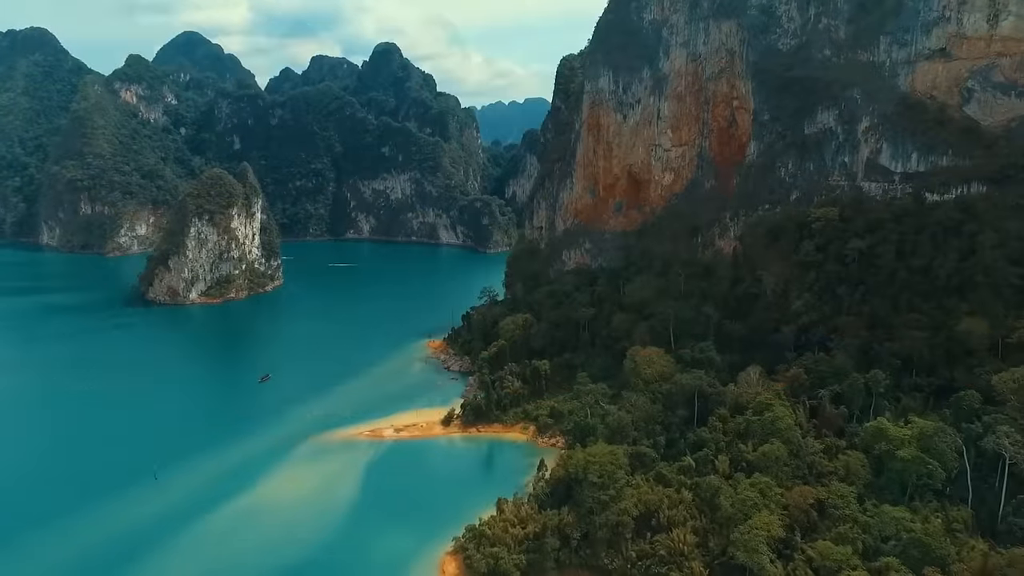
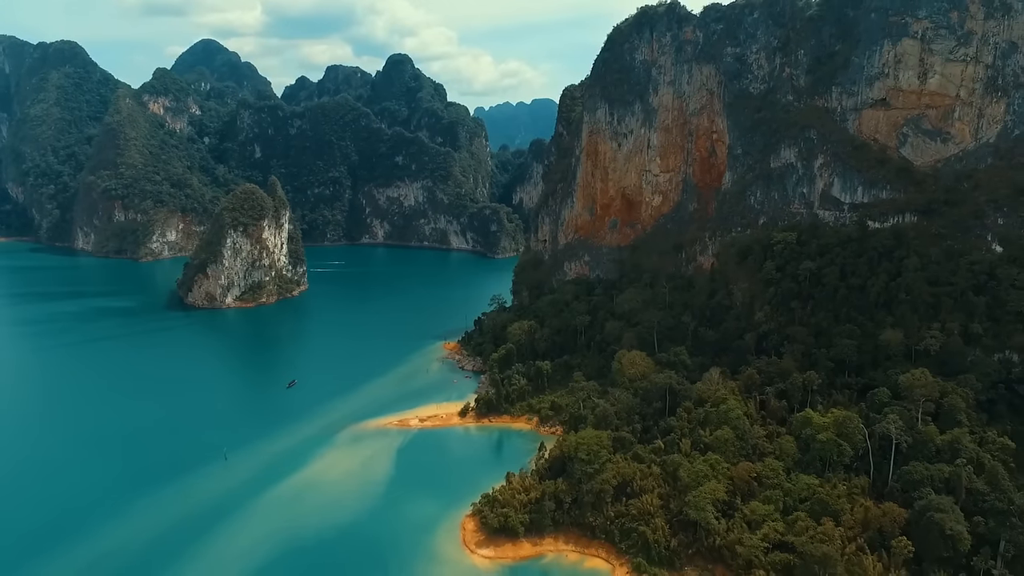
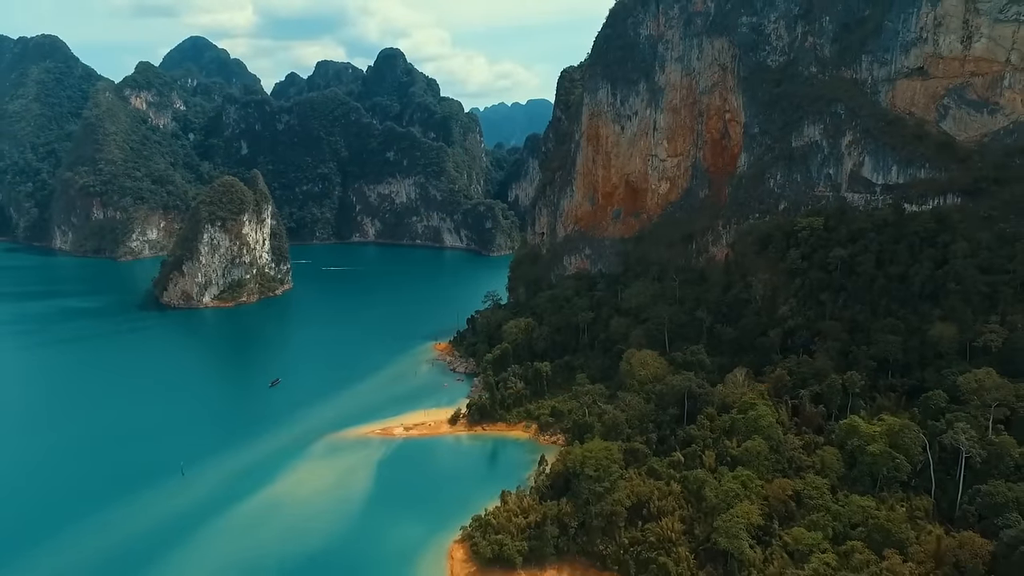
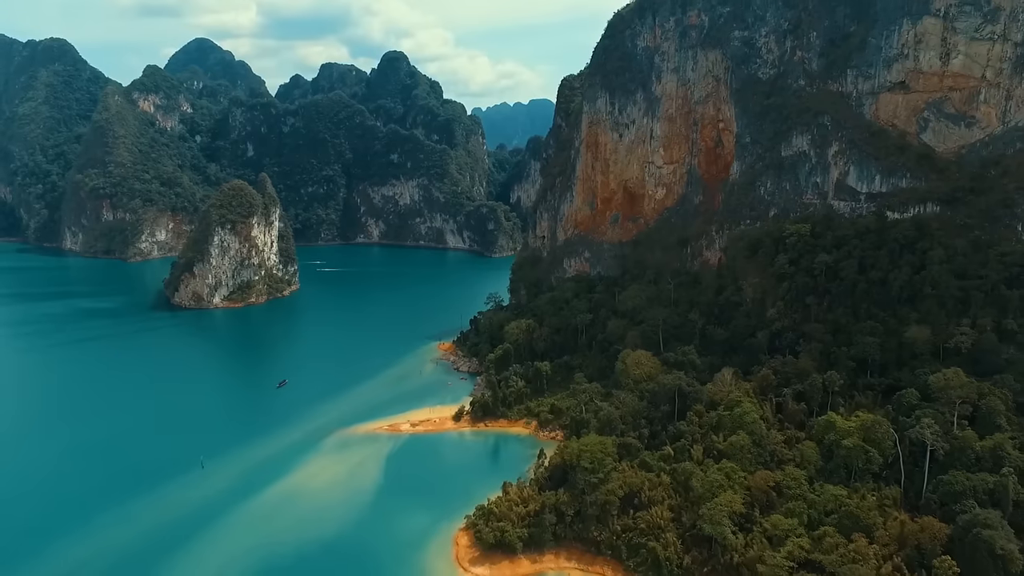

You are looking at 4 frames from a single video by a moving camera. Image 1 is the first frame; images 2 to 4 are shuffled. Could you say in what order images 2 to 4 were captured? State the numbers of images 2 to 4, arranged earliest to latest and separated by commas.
3, 4, 2
